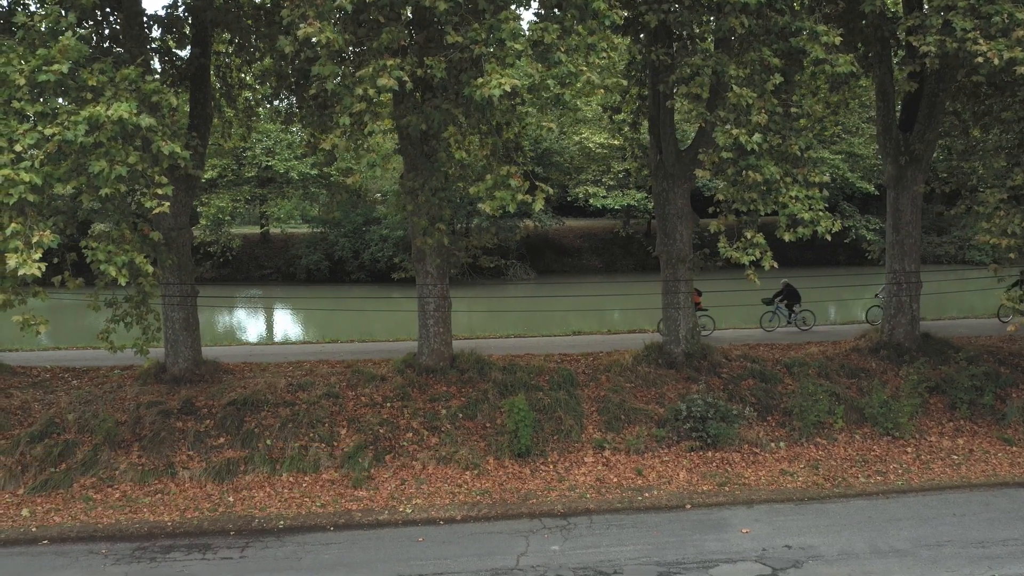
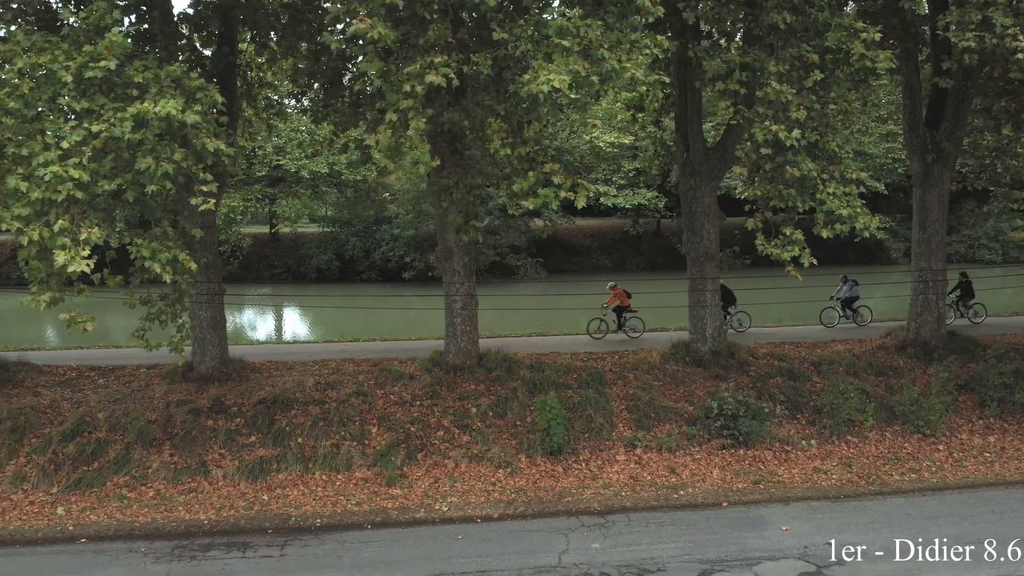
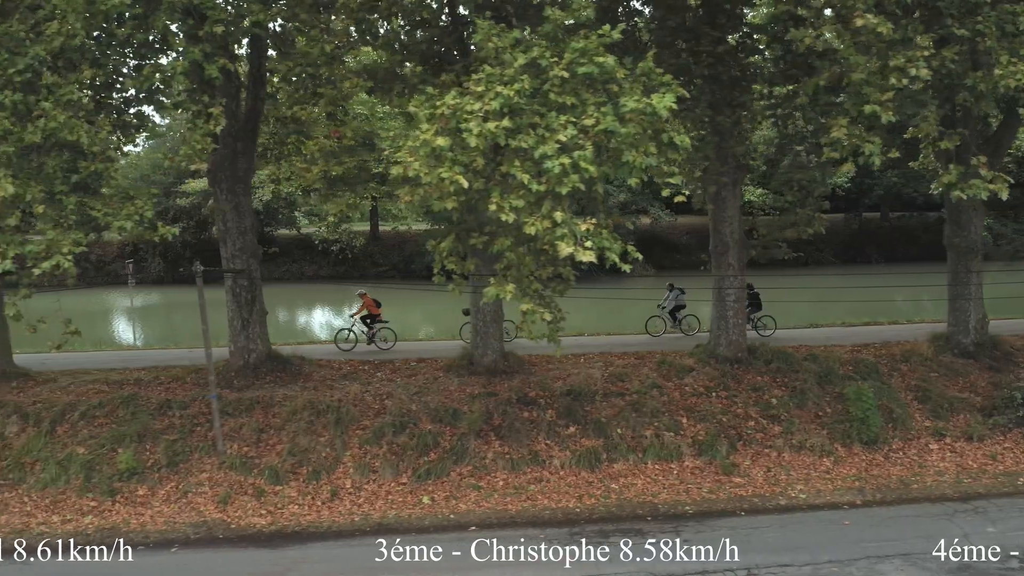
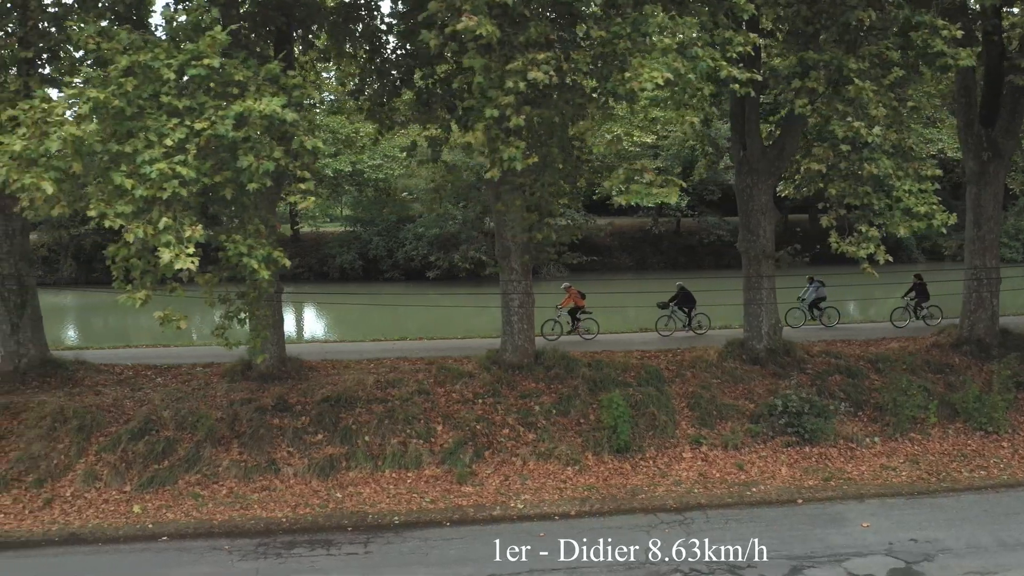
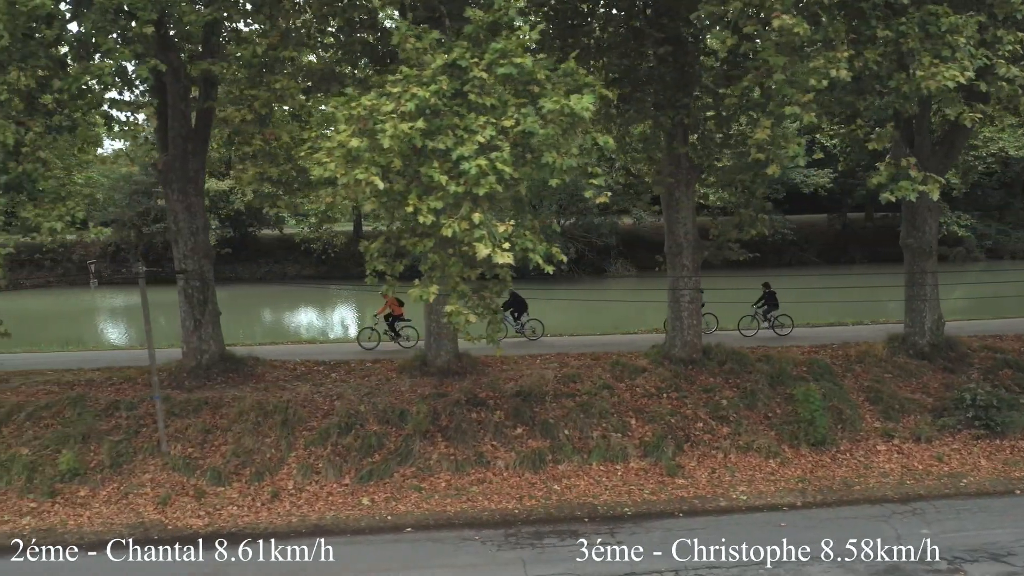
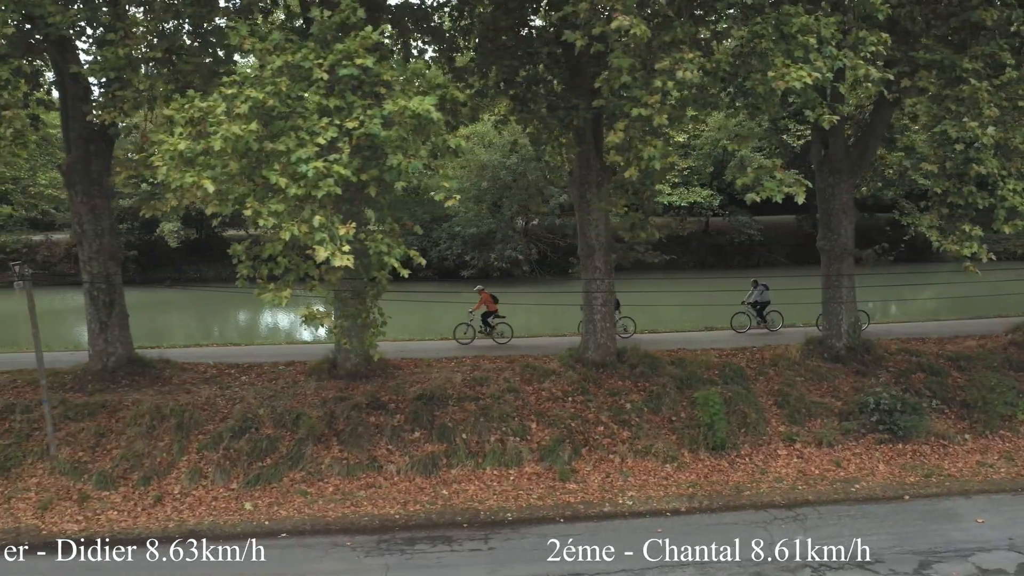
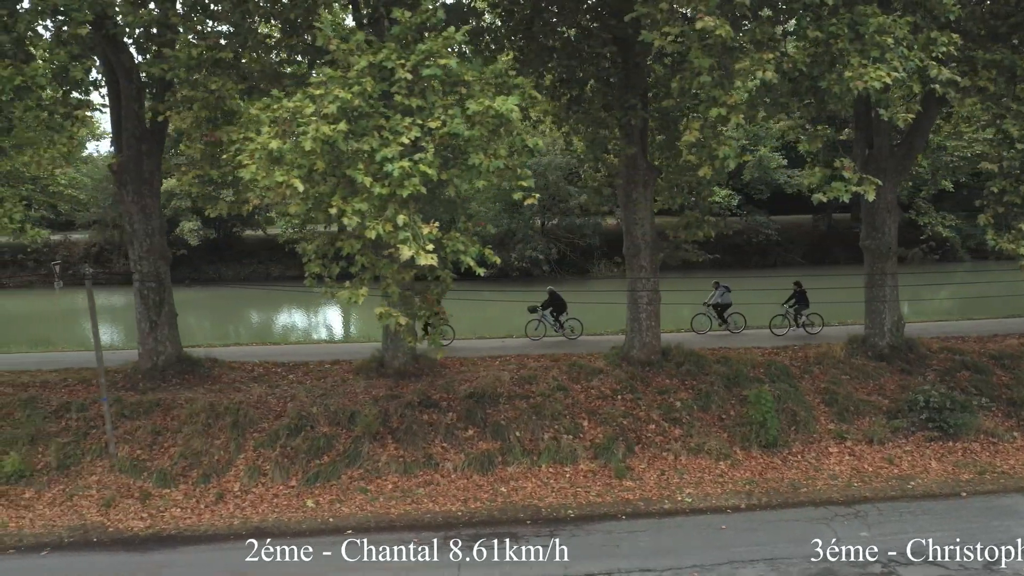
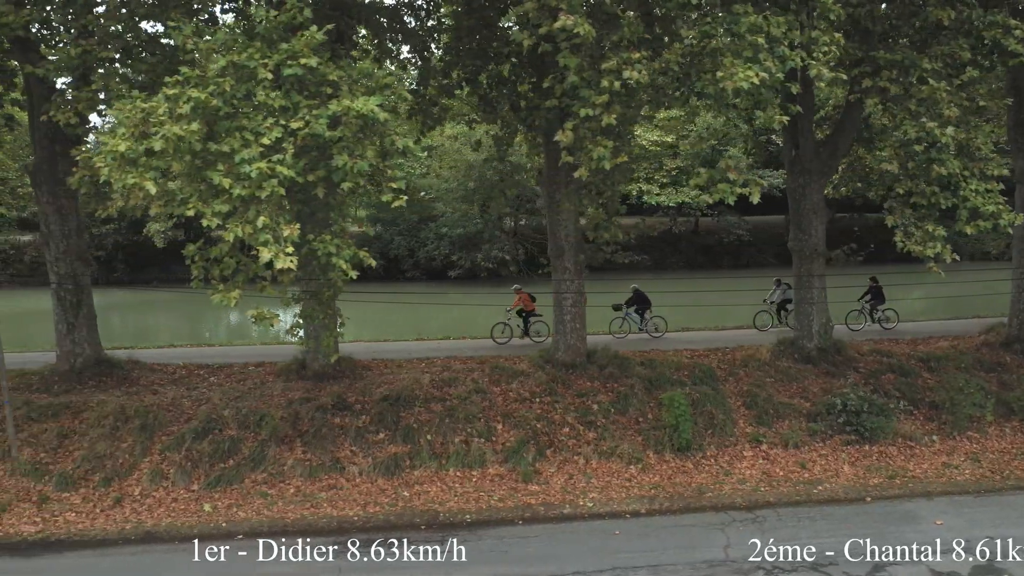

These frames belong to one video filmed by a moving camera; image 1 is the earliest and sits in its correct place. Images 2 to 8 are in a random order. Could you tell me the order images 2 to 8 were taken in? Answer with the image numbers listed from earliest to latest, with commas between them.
2, 4, 8, 6, 7, 5, 3
